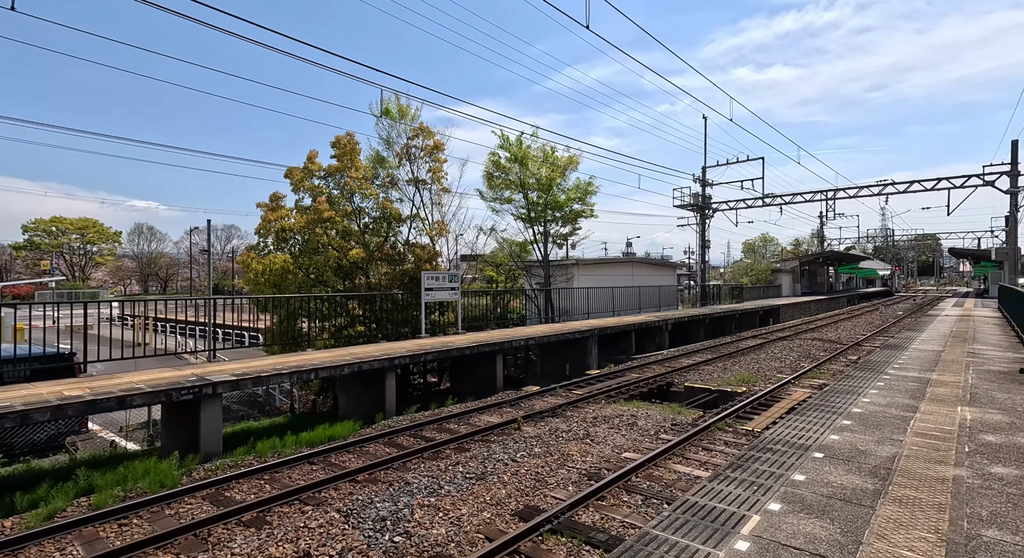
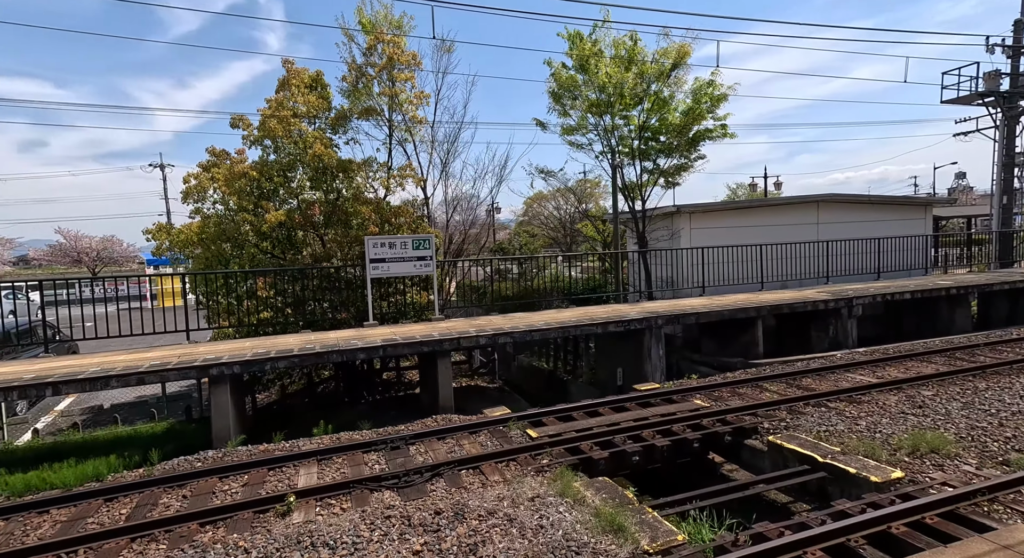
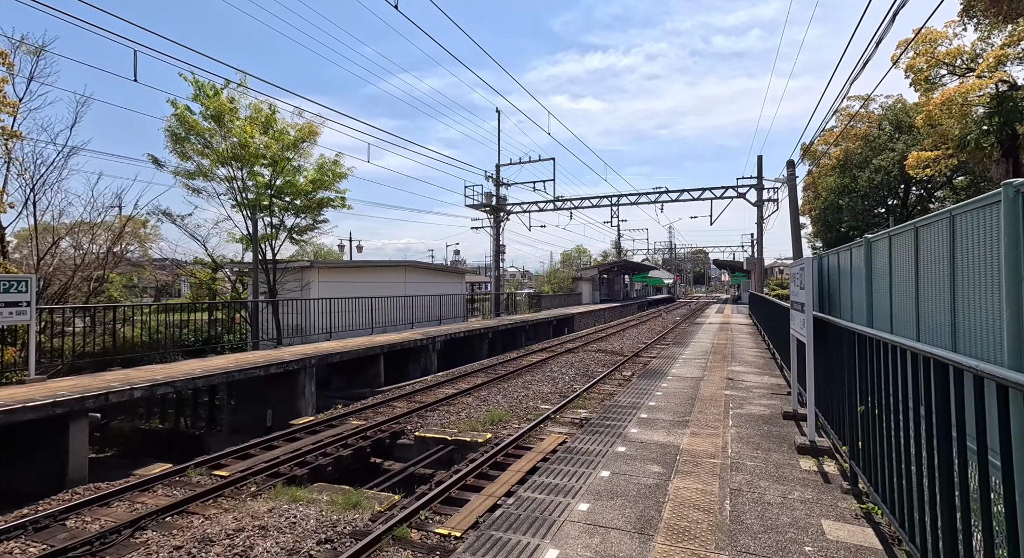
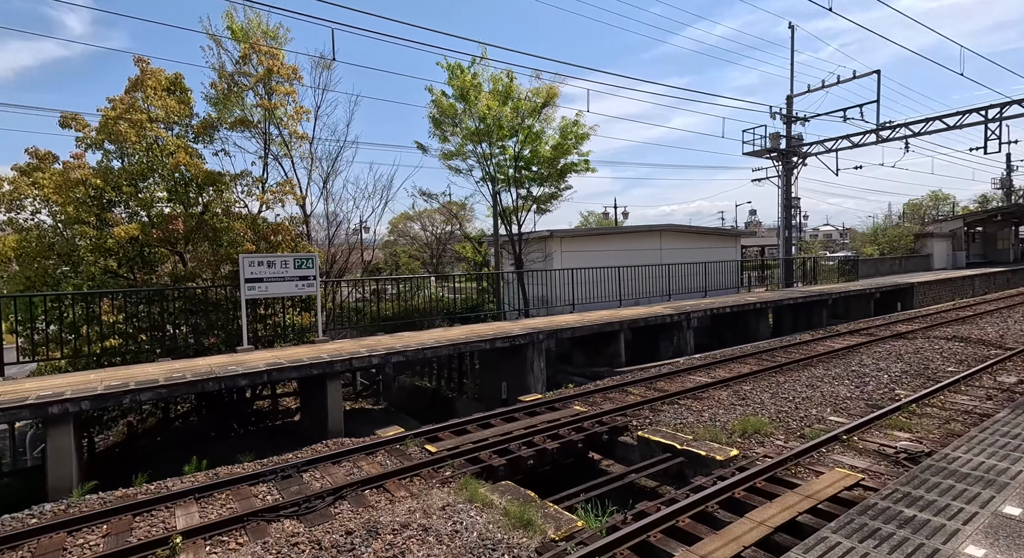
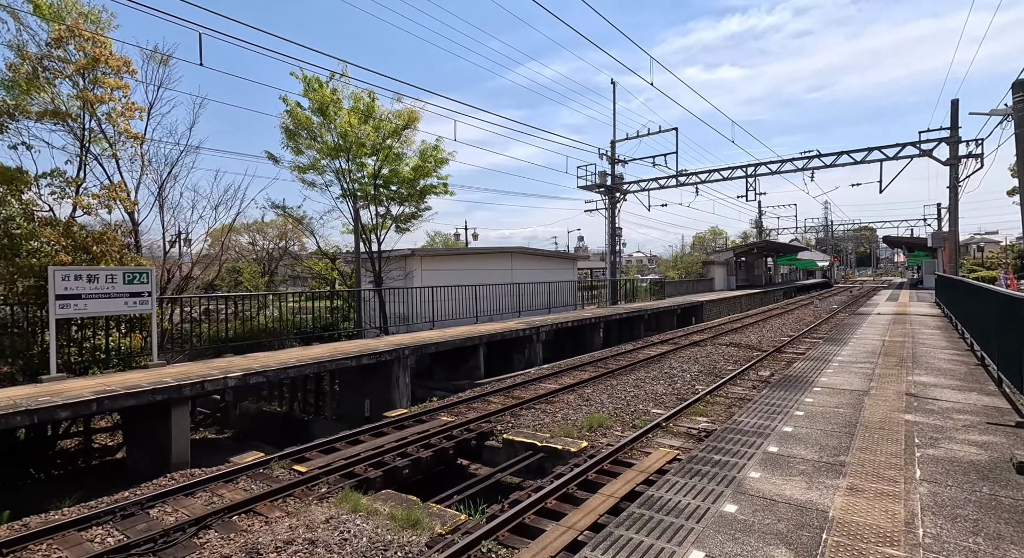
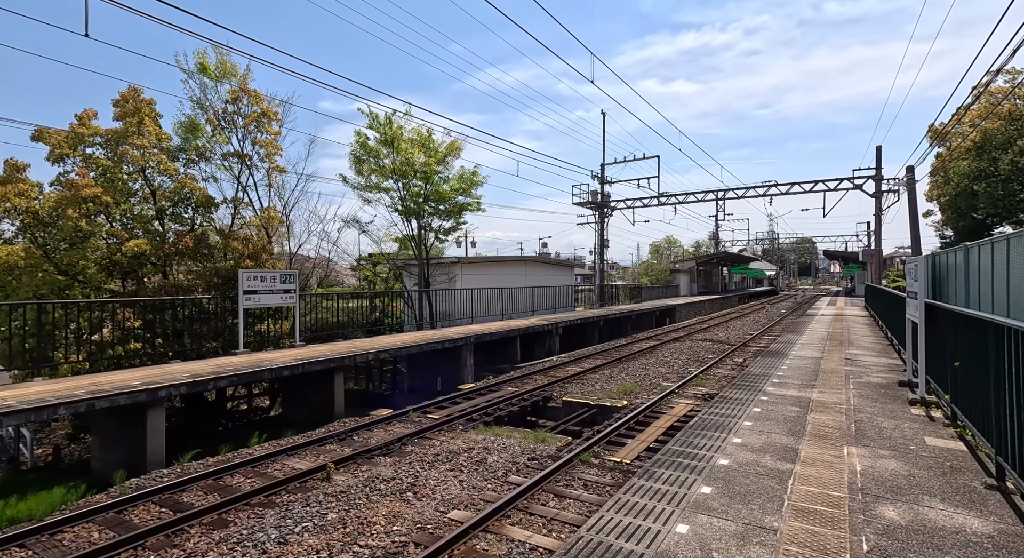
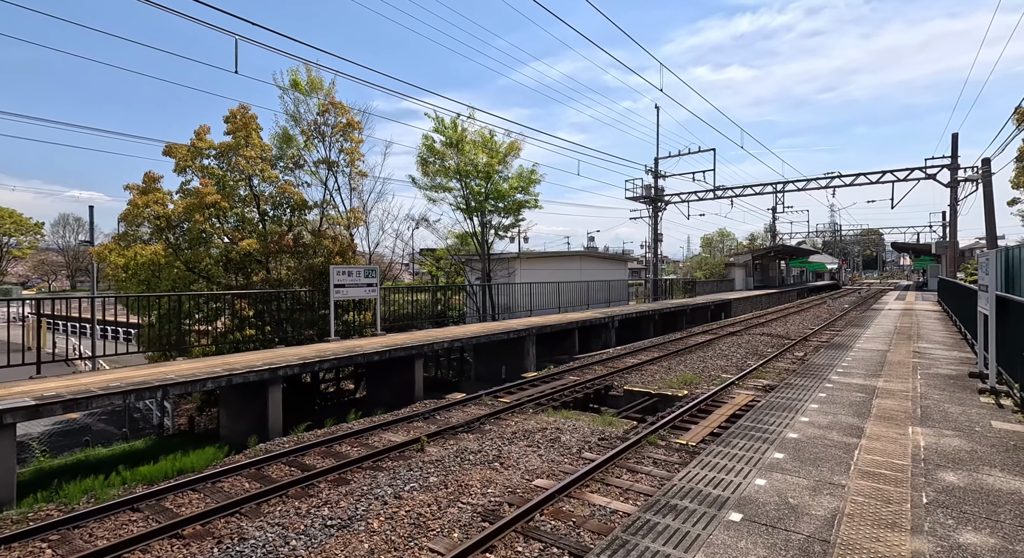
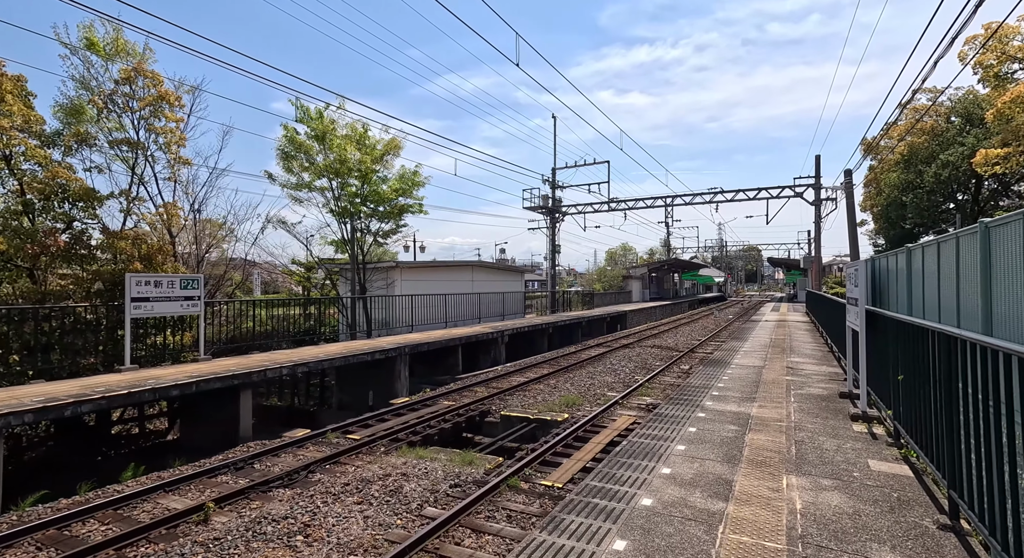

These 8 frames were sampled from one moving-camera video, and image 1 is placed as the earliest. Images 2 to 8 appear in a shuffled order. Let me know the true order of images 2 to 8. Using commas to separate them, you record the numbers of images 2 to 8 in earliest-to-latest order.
7, 6, 8, 3, 5, 4, 2
